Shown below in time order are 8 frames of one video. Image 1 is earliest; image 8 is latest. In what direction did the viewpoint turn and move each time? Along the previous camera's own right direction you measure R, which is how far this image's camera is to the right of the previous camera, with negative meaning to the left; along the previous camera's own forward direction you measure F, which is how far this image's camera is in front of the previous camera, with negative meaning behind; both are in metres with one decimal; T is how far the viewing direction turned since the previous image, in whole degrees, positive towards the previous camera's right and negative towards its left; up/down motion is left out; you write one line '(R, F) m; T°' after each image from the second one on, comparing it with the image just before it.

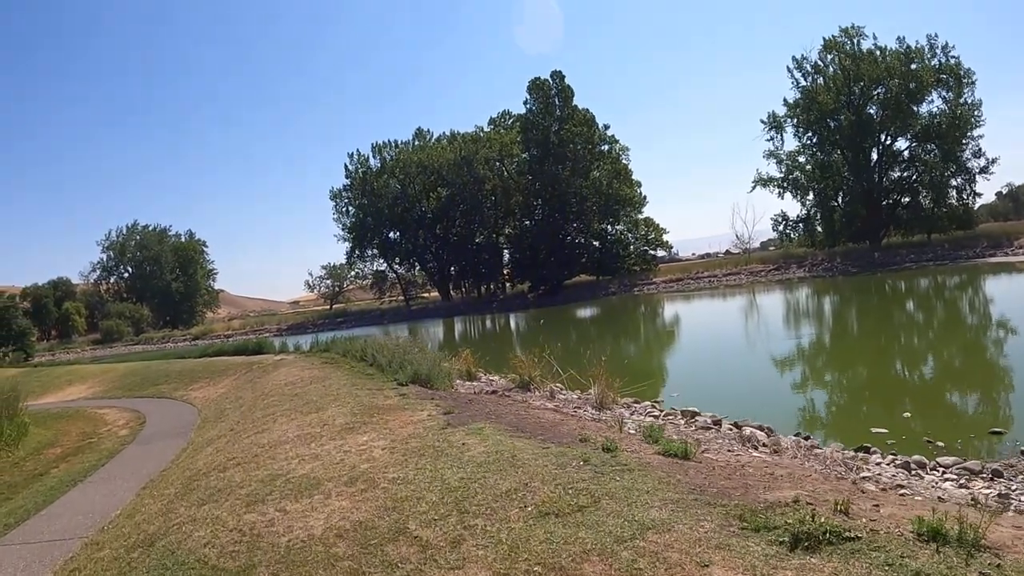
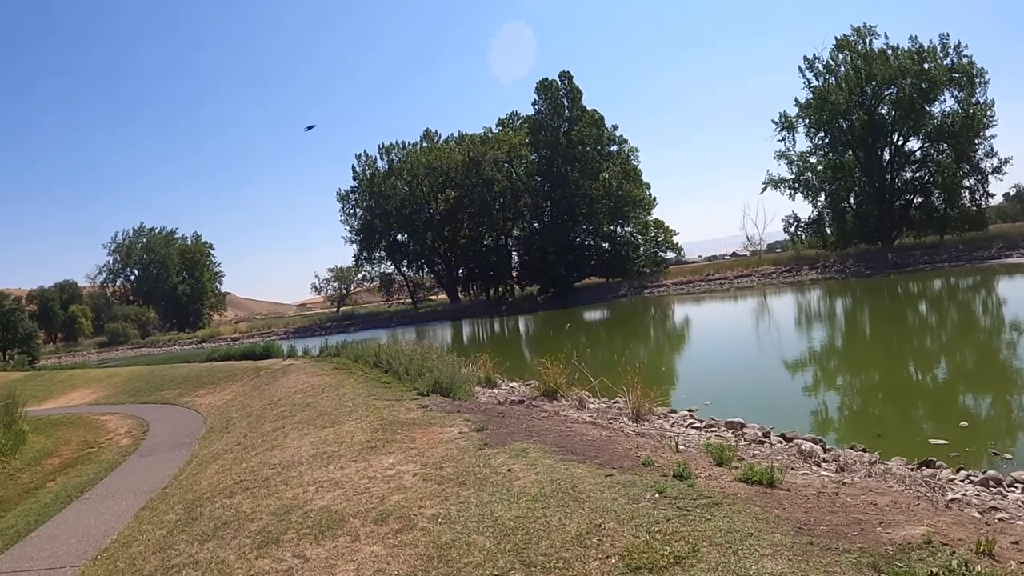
(-0.2, +0.5) m; 0°
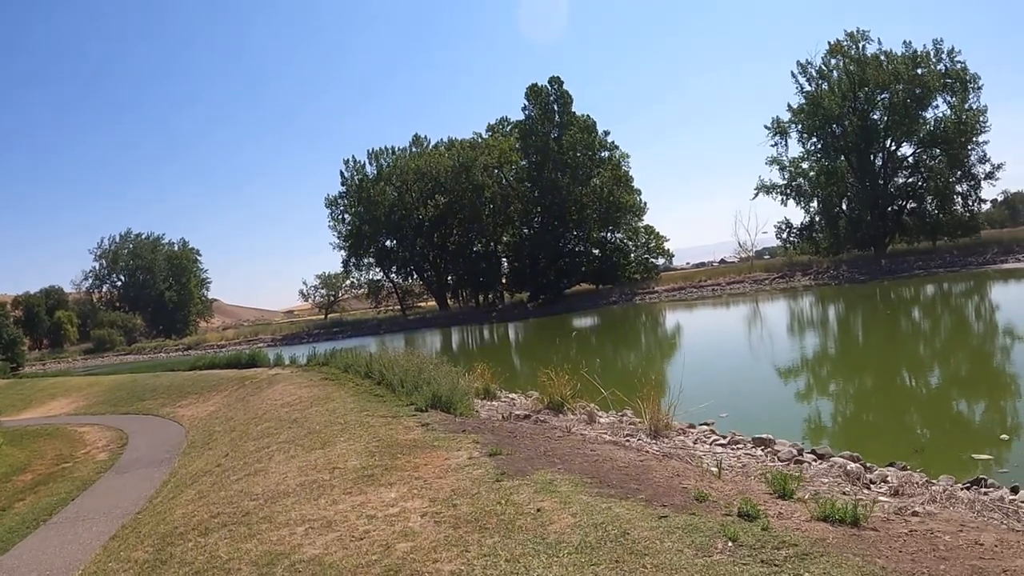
(-0.2, +0.6) m; +1°
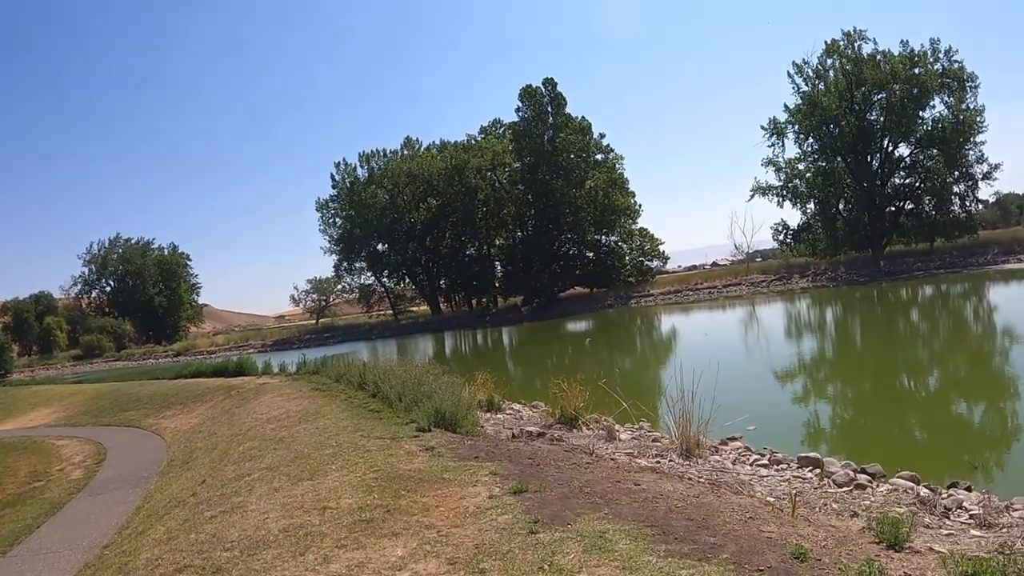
(-0.2, +0.7) m; +1°
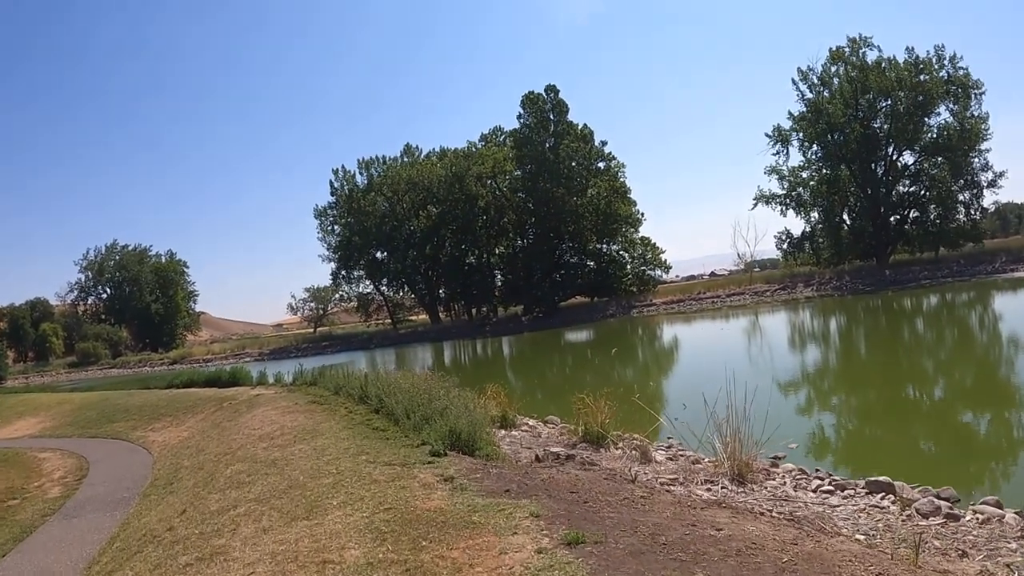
(-0.2, +0.7) m; 0°
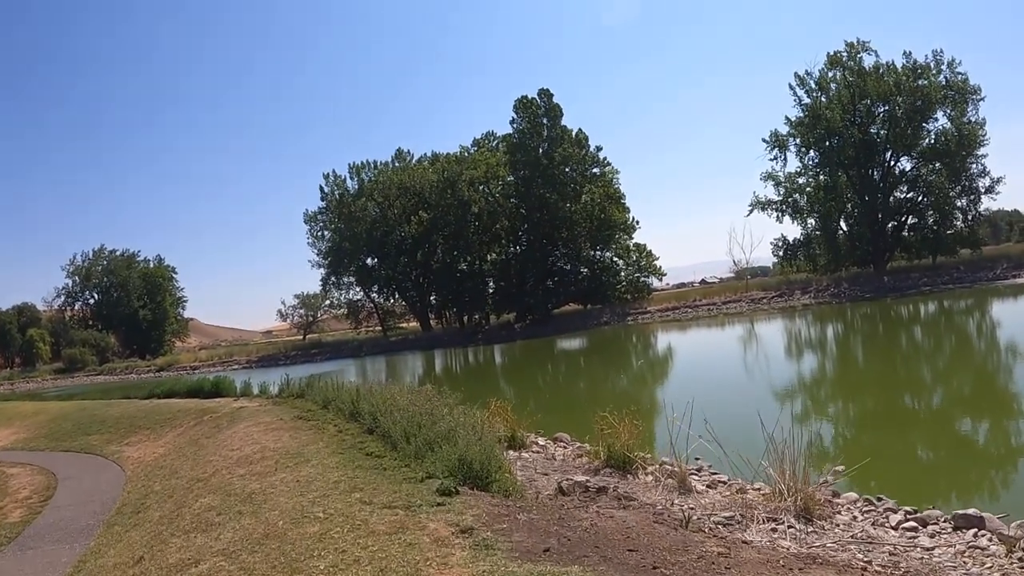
(-0.2, +0.8) m; +1°
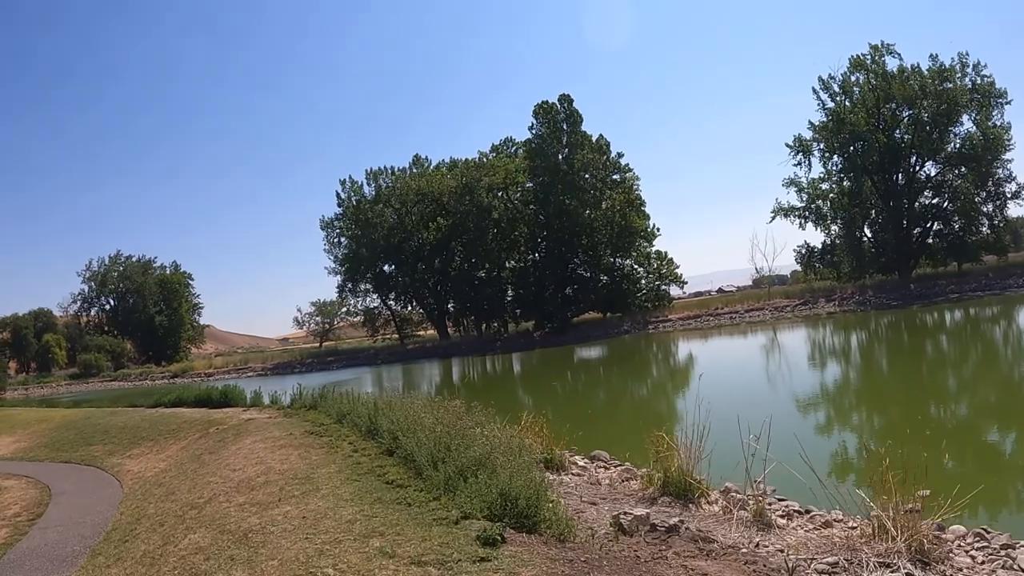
(-0.2, +0.8) m; -1°
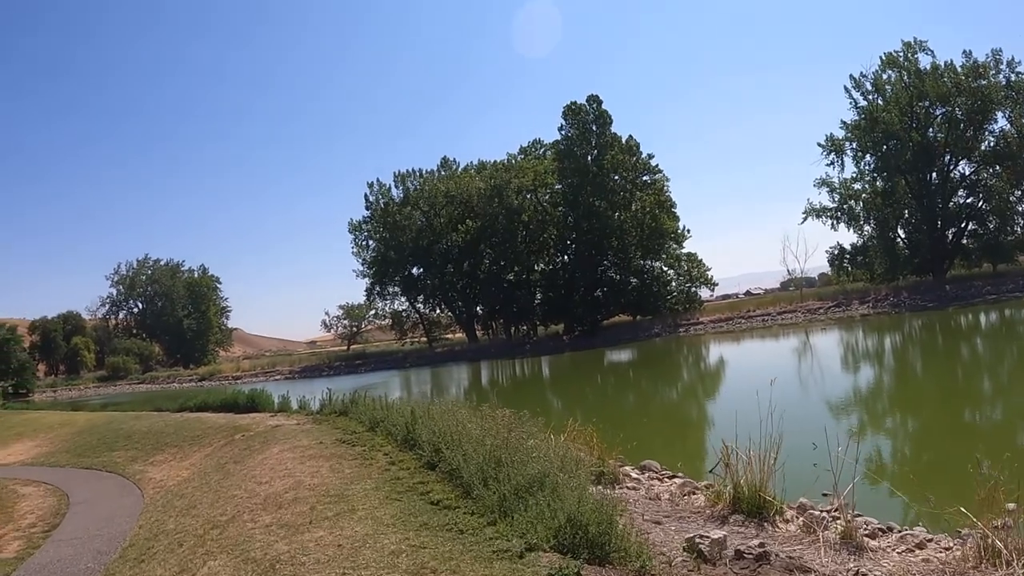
(-0.2, +0.5) m; -2°
